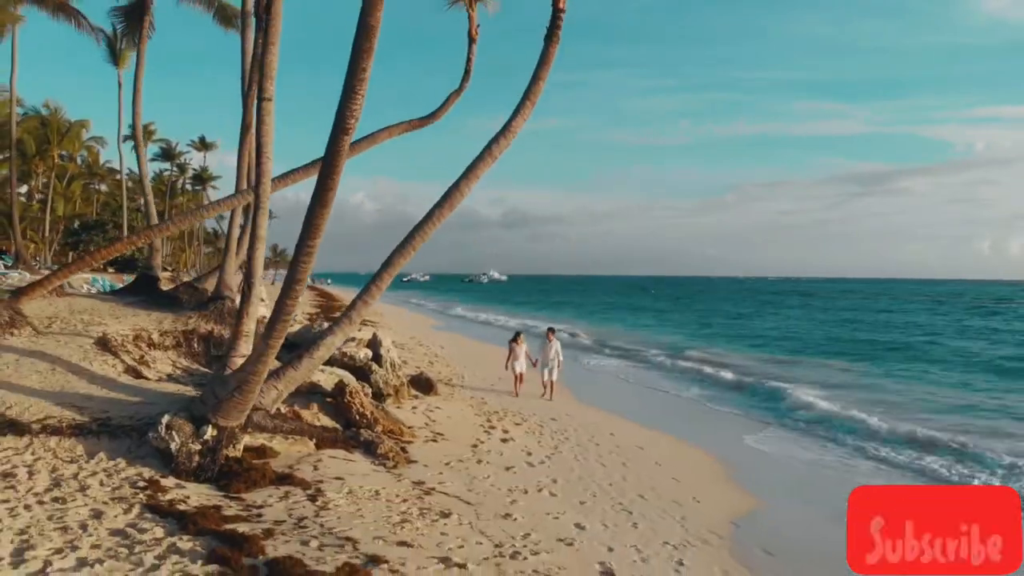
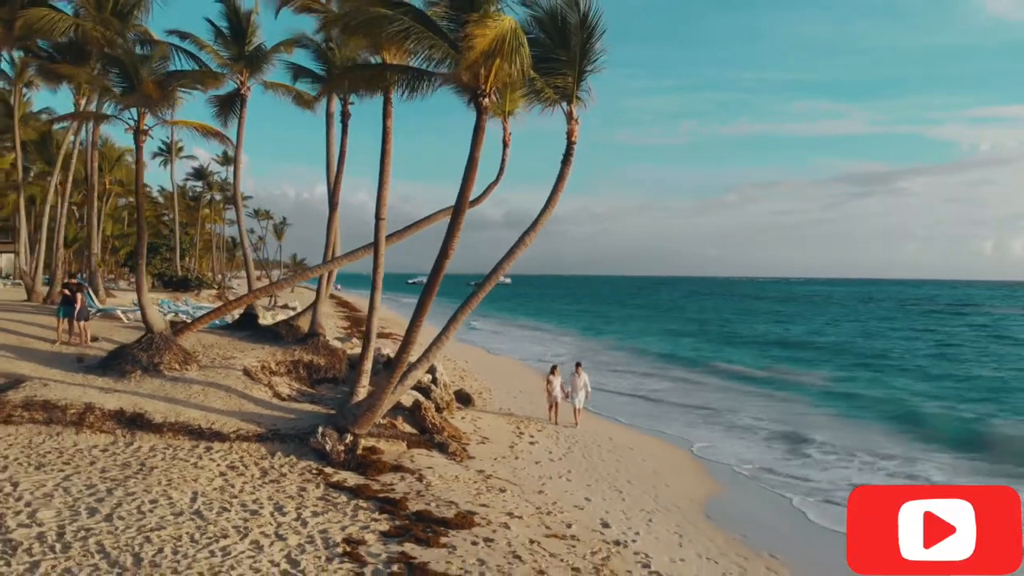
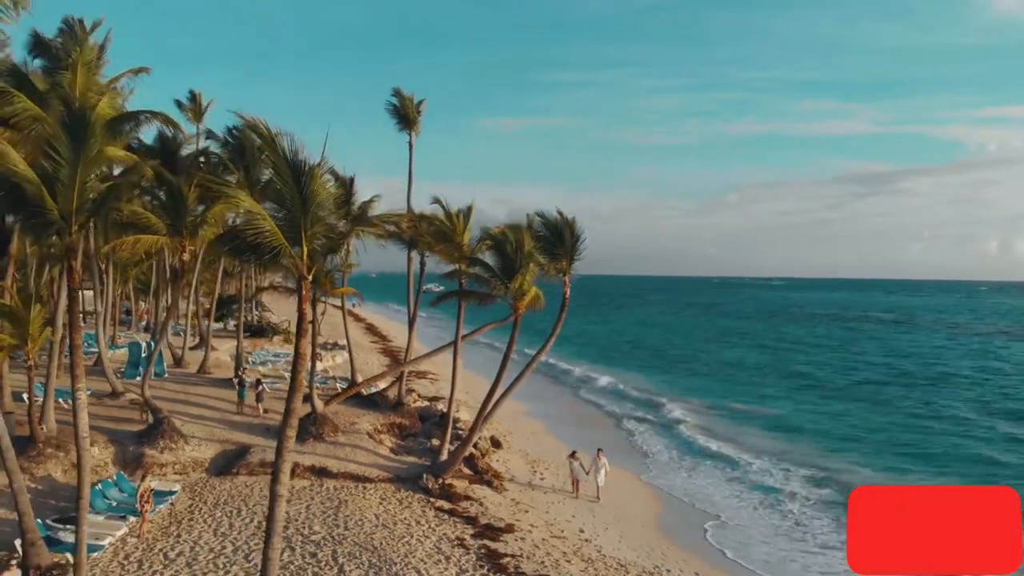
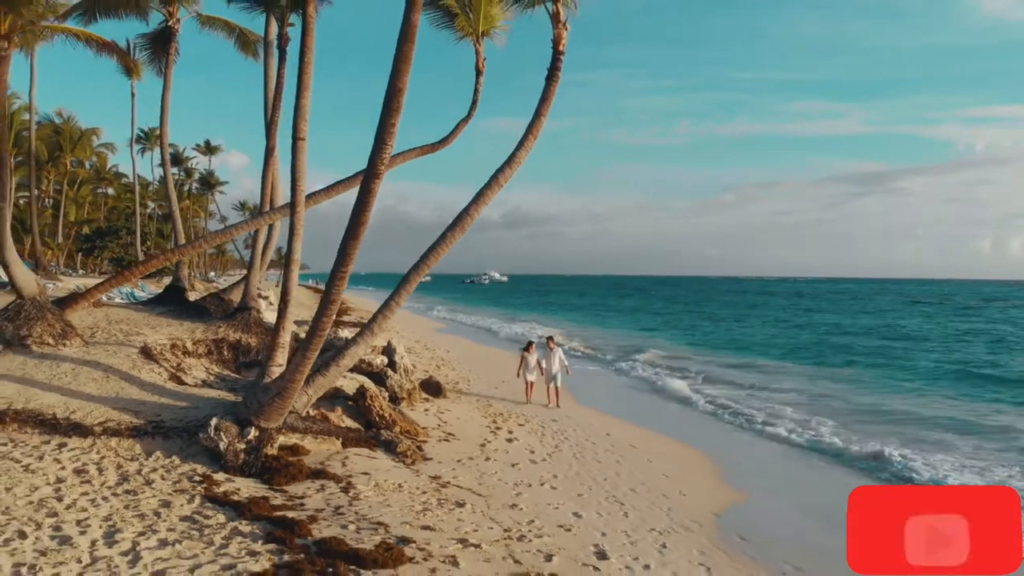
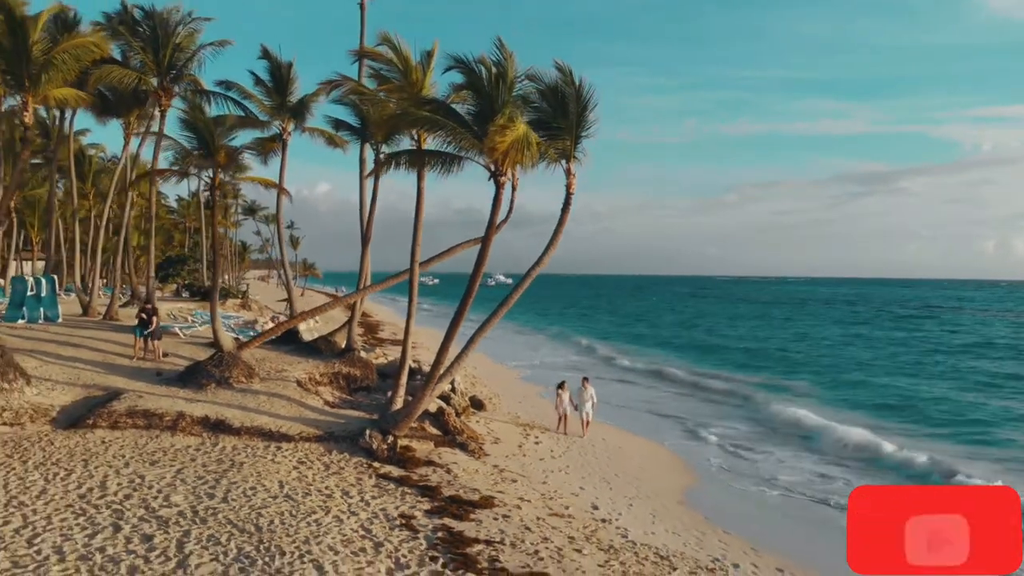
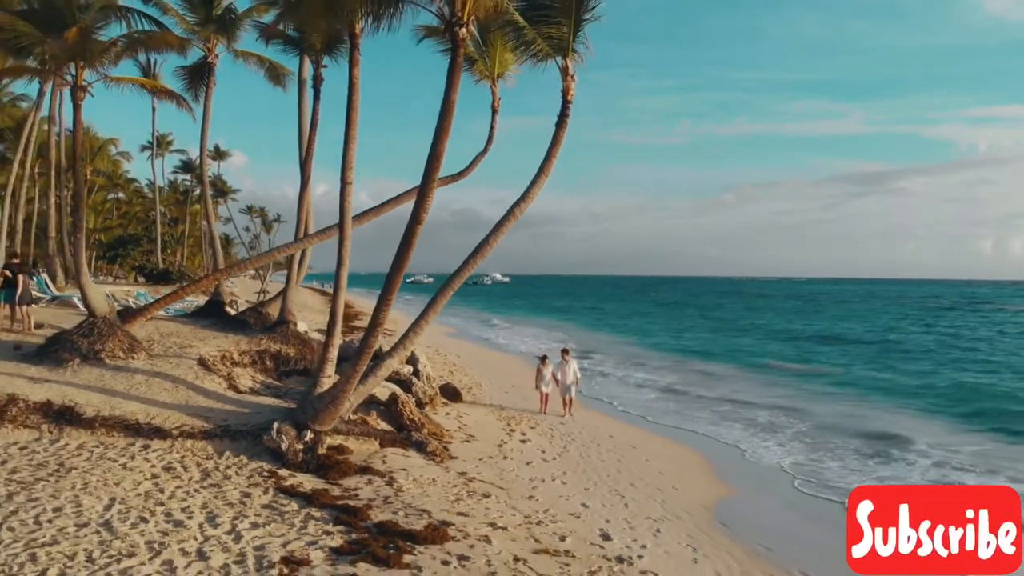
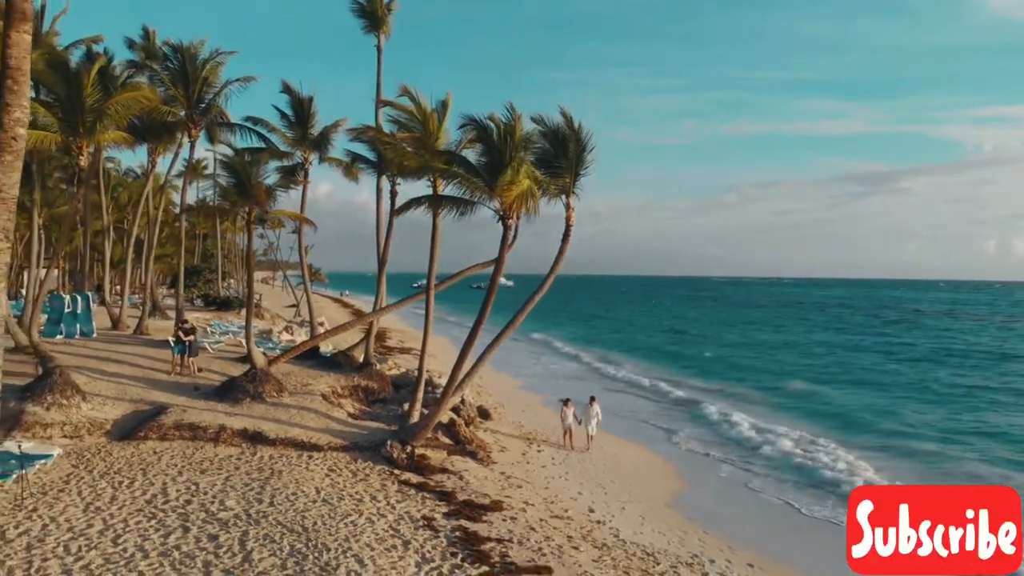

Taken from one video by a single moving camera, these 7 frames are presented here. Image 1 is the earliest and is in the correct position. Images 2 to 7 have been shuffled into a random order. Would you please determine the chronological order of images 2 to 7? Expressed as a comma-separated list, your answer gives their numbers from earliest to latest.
4, 6, 2, 5, 7, 3
